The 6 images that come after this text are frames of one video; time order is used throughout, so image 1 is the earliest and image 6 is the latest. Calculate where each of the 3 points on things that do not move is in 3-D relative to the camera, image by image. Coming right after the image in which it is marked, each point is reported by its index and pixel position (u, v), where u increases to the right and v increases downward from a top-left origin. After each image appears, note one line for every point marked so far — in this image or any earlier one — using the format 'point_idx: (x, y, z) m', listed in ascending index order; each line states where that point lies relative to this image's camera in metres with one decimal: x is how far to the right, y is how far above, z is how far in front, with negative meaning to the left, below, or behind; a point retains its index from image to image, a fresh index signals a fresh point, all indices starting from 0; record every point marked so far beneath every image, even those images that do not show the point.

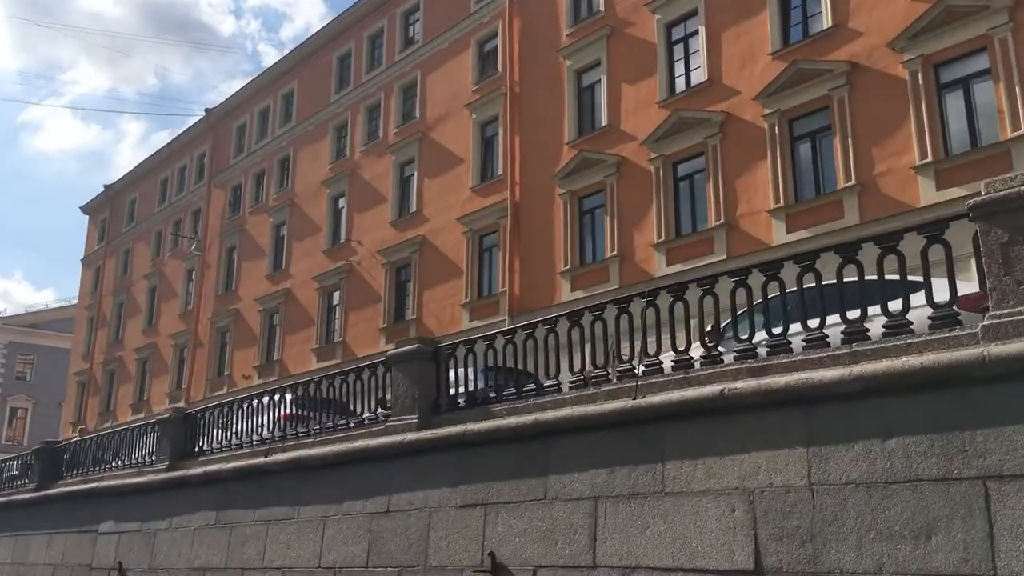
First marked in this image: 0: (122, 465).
0: (-5.1, -2.4, +13.2) m
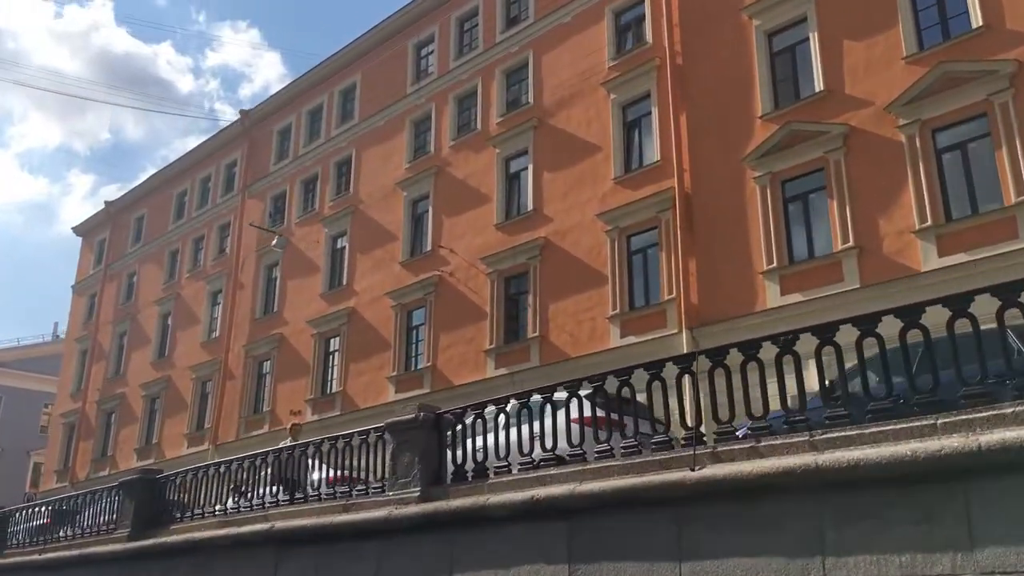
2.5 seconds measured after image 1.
0: (-1.9, -1.9, +8.8) m
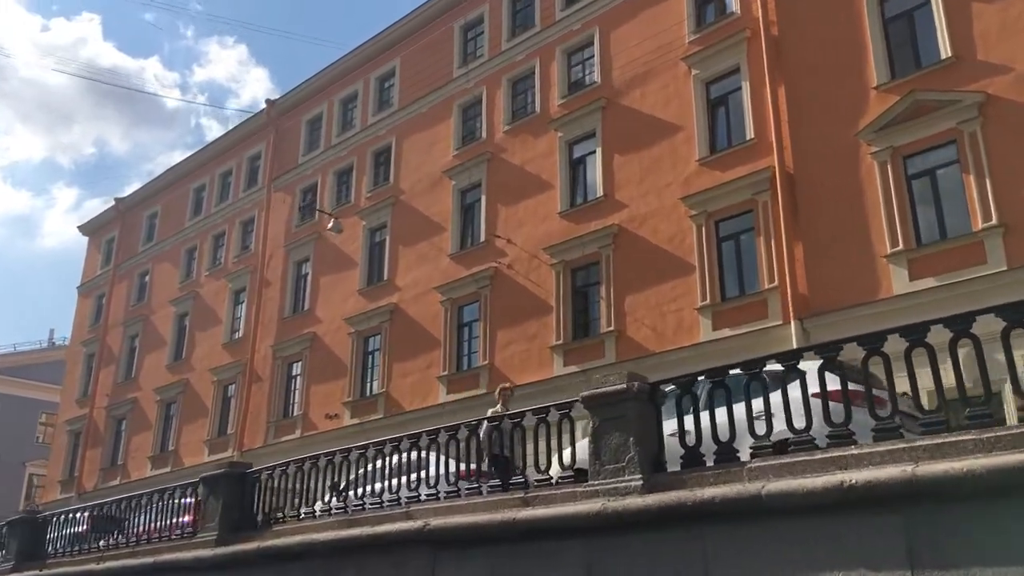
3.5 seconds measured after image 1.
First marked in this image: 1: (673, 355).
0: (-0.4, -1.5, +7.2) m
1: (+2.7, -1.1, +16.6) m
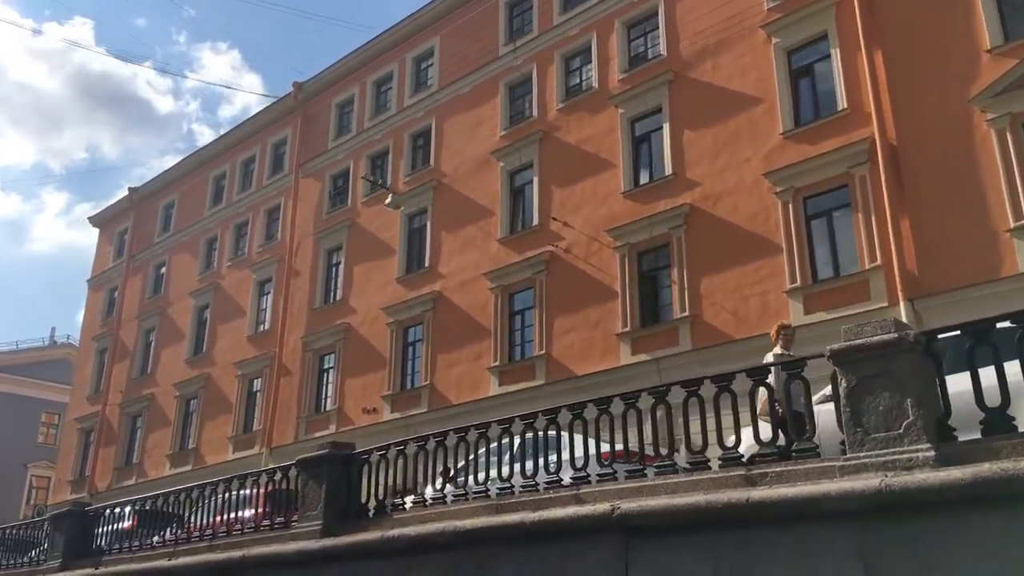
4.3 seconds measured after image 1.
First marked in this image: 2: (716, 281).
0: (+0.8, -1.1, +6.0) m
1: (+3.8, -0.8, +15.5) m
2: (+3.4, +0.1, +16.5) m
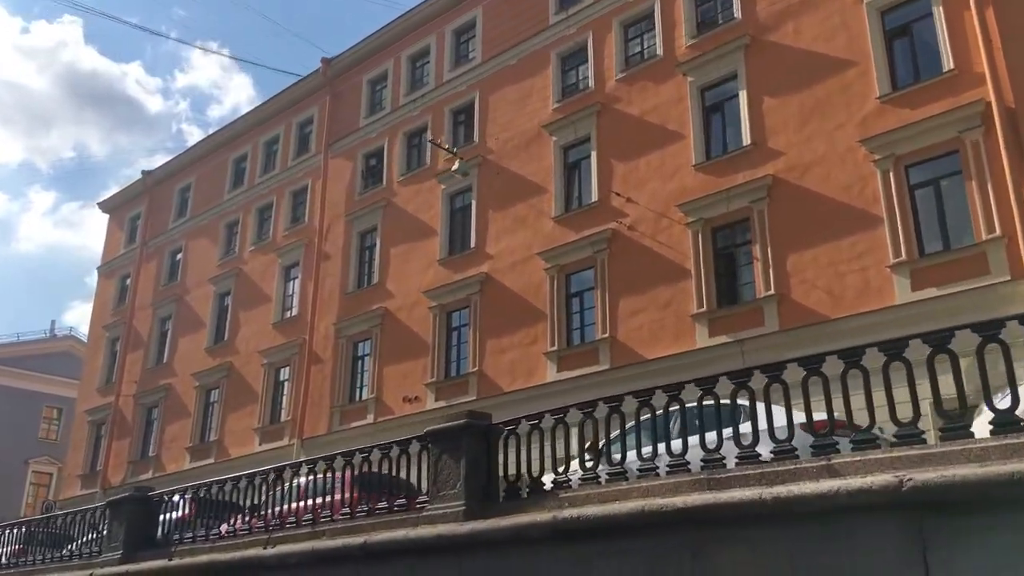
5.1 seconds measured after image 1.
0: (+2.0, -0.7, +4.8) m
1: (+5.0, -0.5, +14.3) m
2: (+4.6, +0.5, +15.3) m
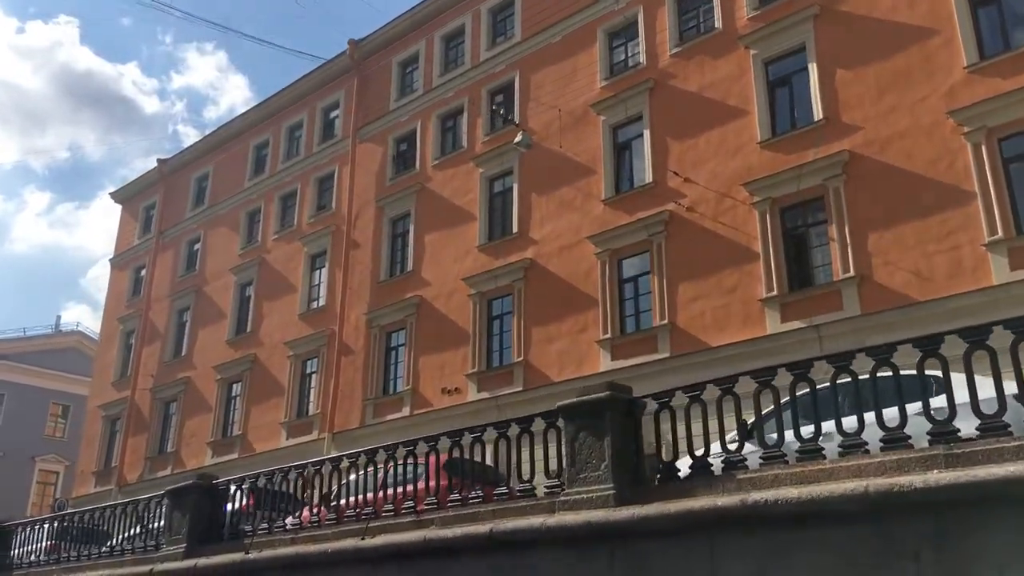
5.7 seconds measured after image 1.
0: (+3.0, -0.4, +3.9) m
1: (+5.9, -0.2, +13.4) m
2: (+5.5, +0.8, +14.4) m
